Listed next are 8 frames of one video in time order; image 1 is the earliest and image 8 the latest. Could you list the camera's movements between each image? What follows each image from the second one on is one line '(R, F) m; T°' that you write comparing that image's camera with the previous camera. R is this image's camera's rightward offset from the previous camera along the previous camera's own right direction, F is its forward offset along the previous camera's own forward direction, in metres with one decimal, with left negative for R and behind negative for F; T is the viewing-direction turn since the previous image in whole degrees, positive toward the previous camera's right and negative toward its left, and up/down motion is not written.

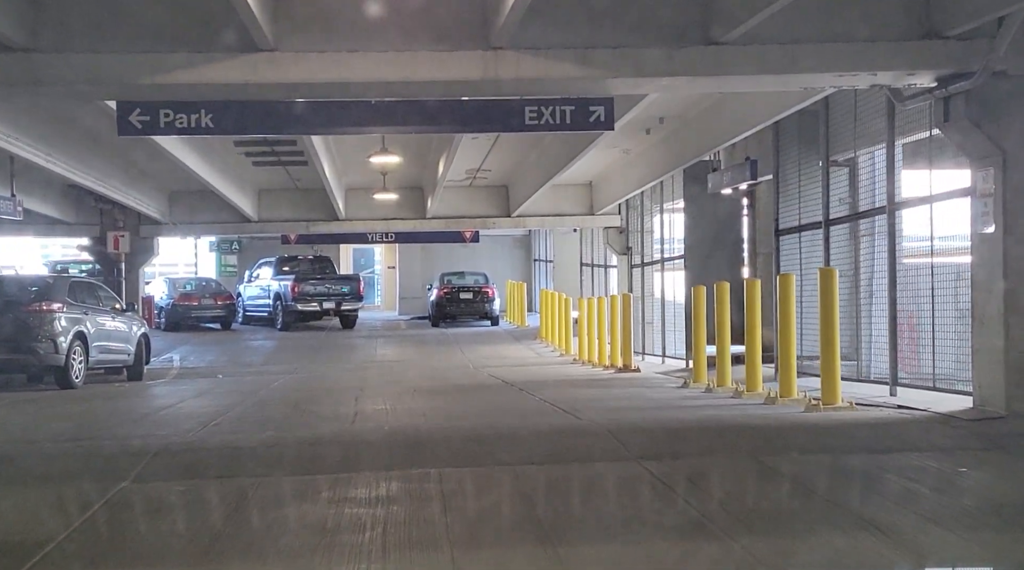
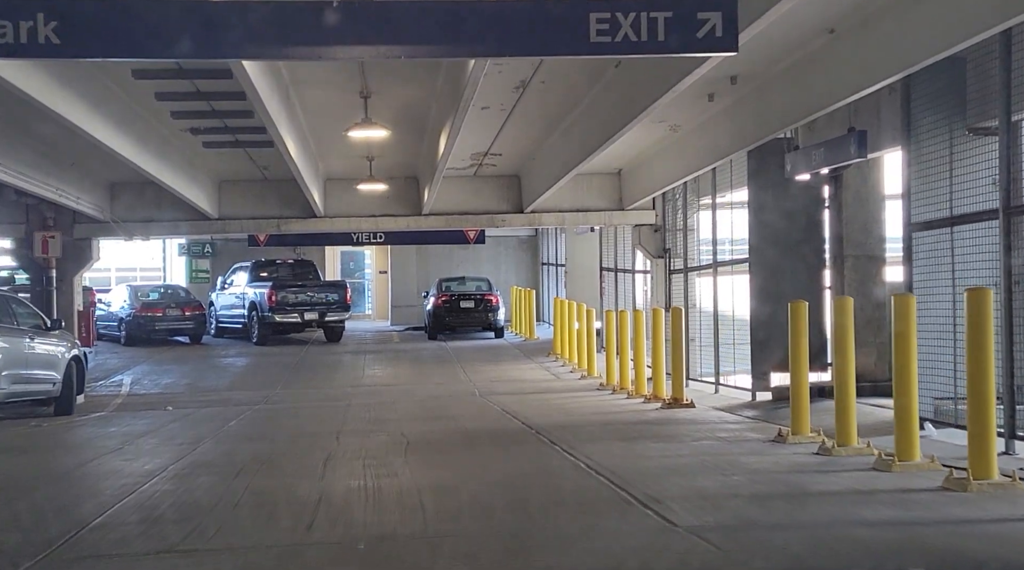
(-0.3, +3.4) m; 0°
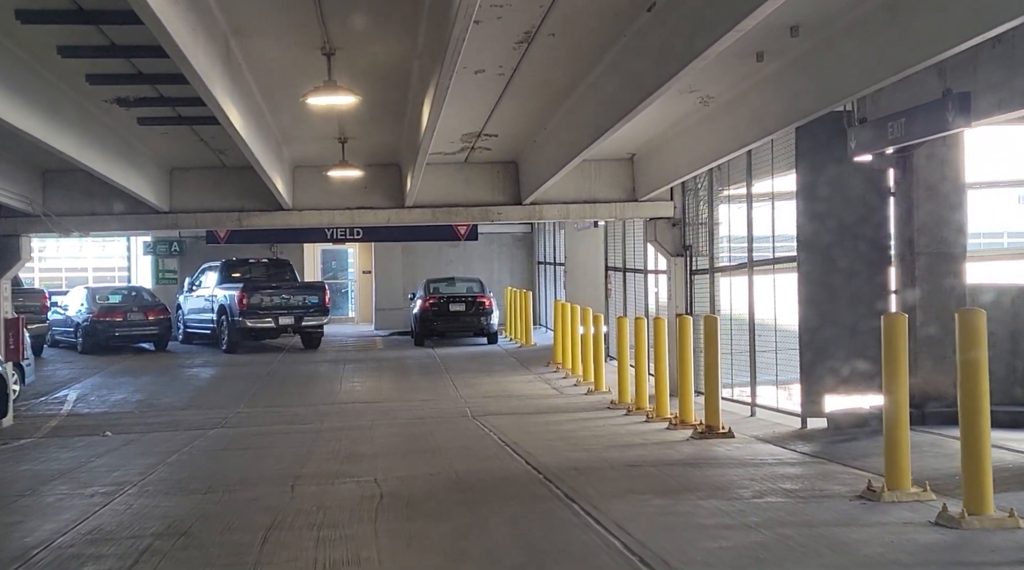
(-0.1, +2.2) m; +1°
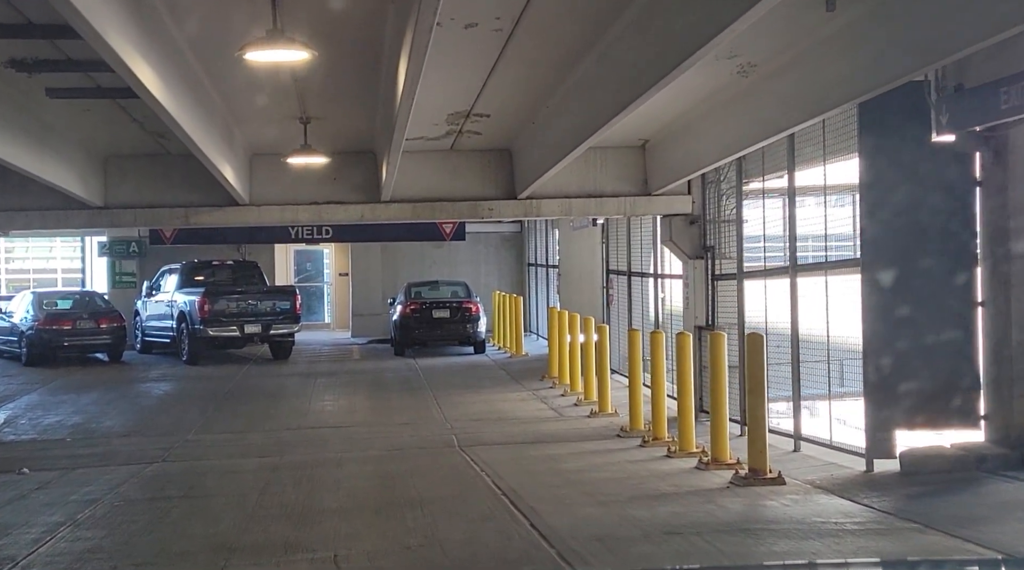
(-0.1, +2.0) m; +1°
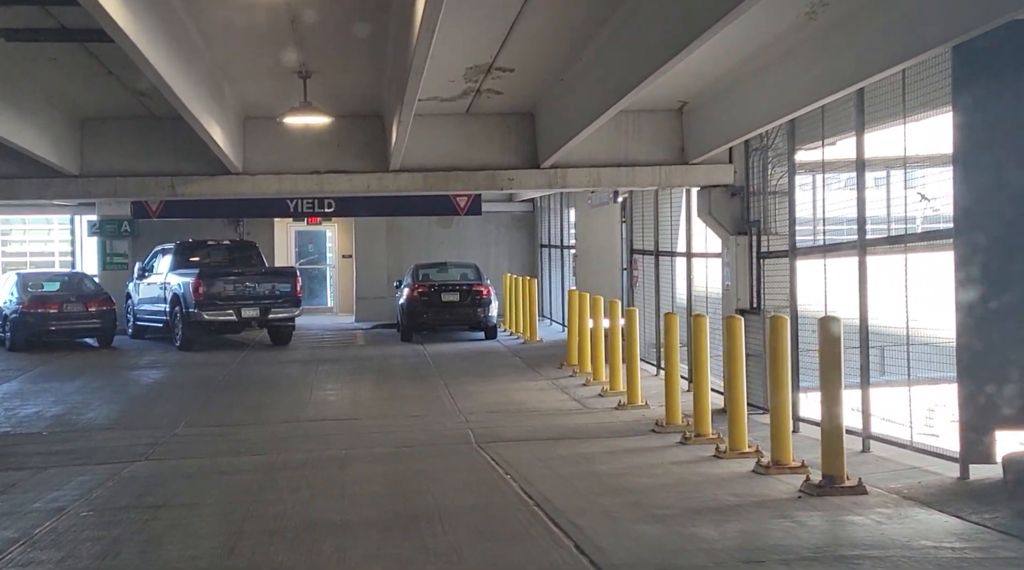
(-0.2, +1.3) m; 0°
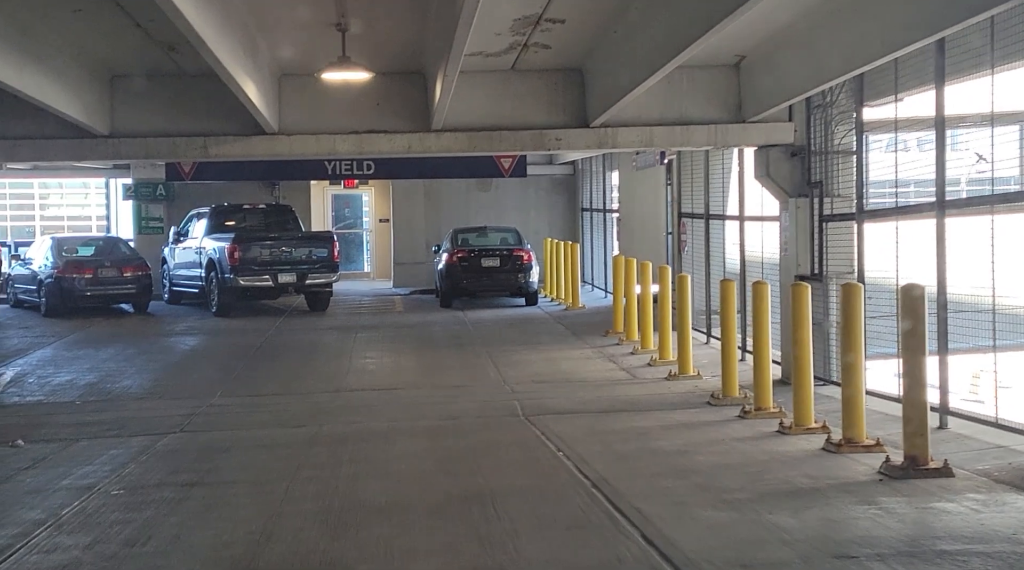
(-0.2, +0.5) m; -2°
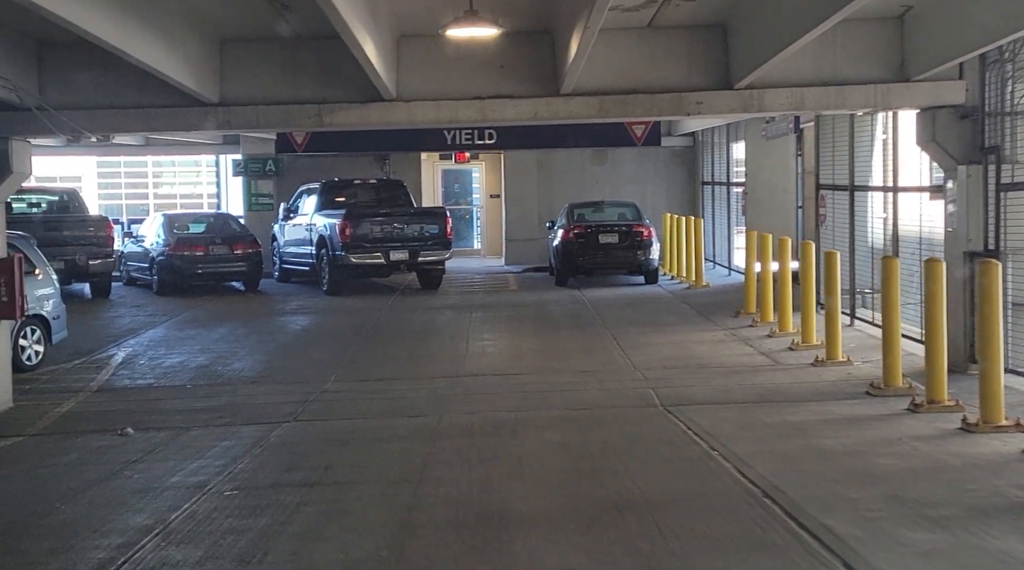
(-0.4, +0.9) m; -6°
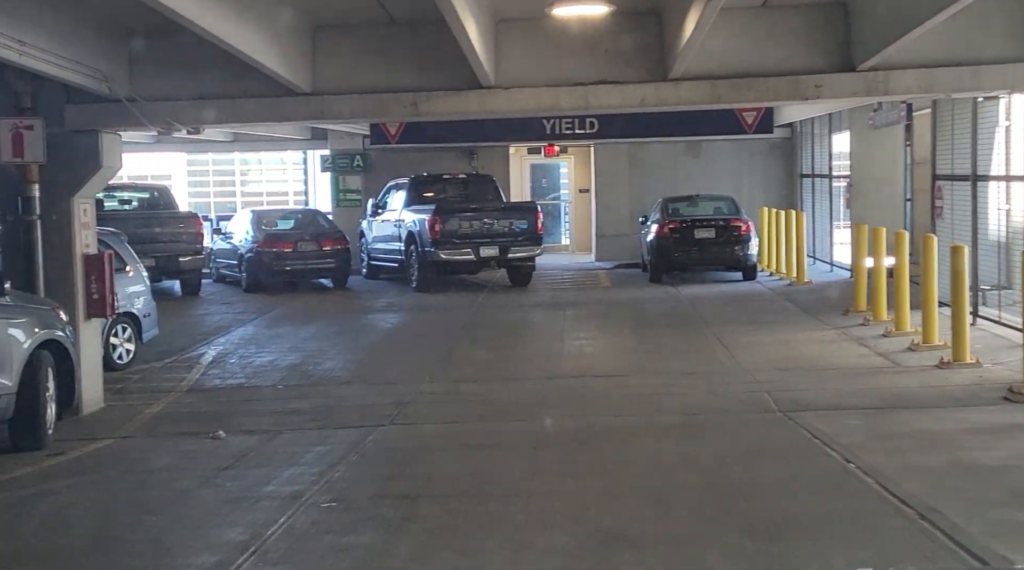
(-0.2, +0.5) m; -5°
